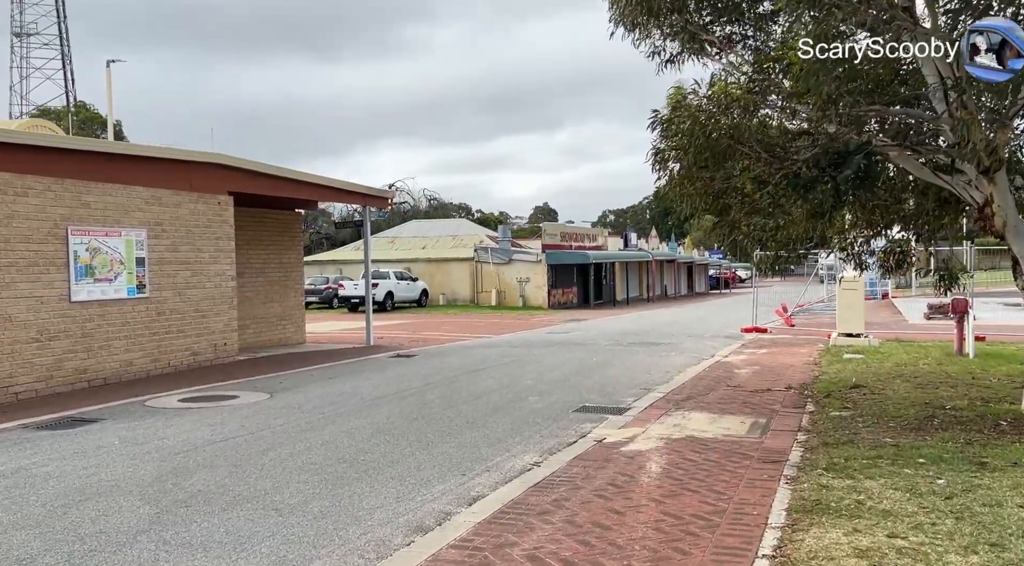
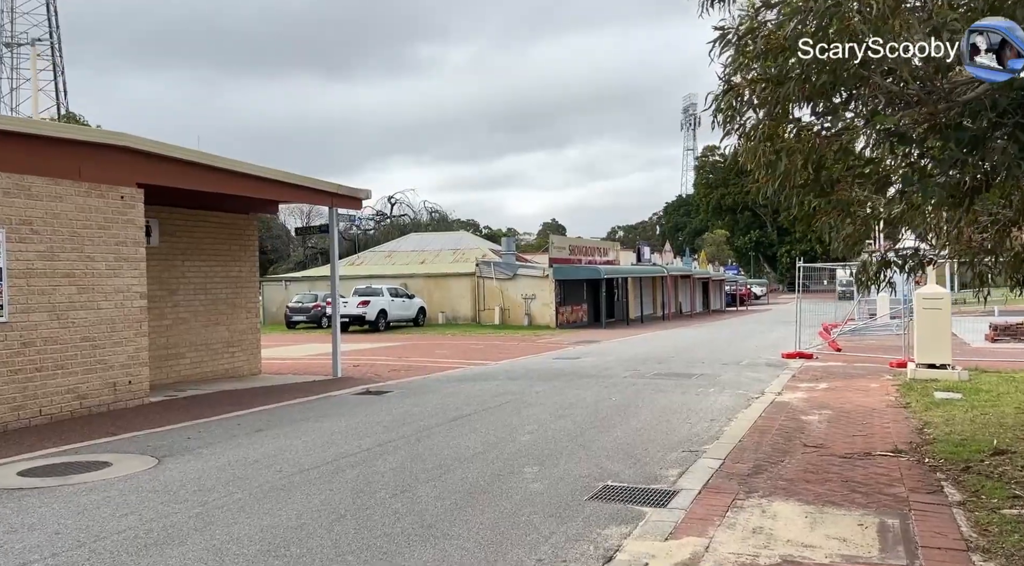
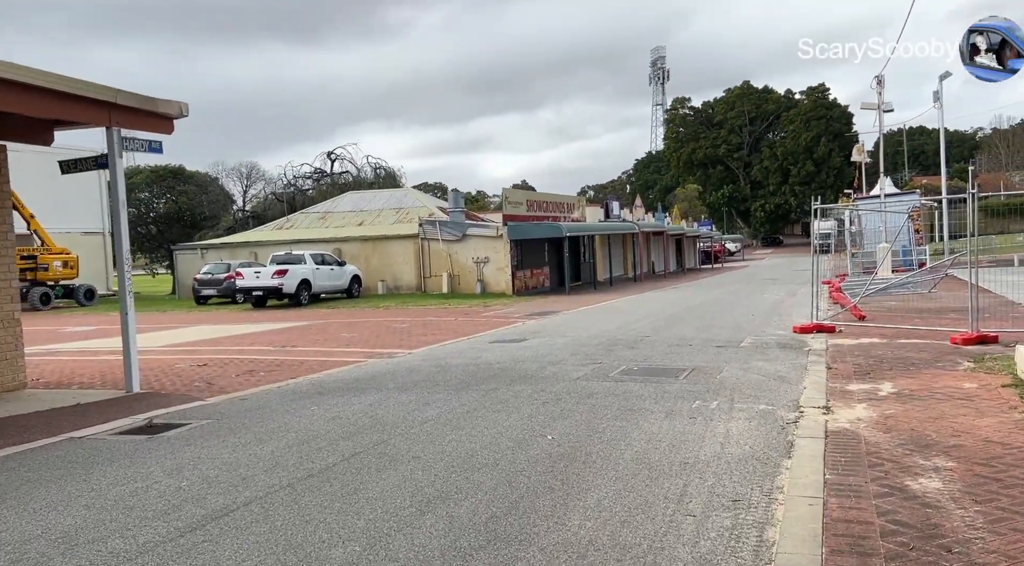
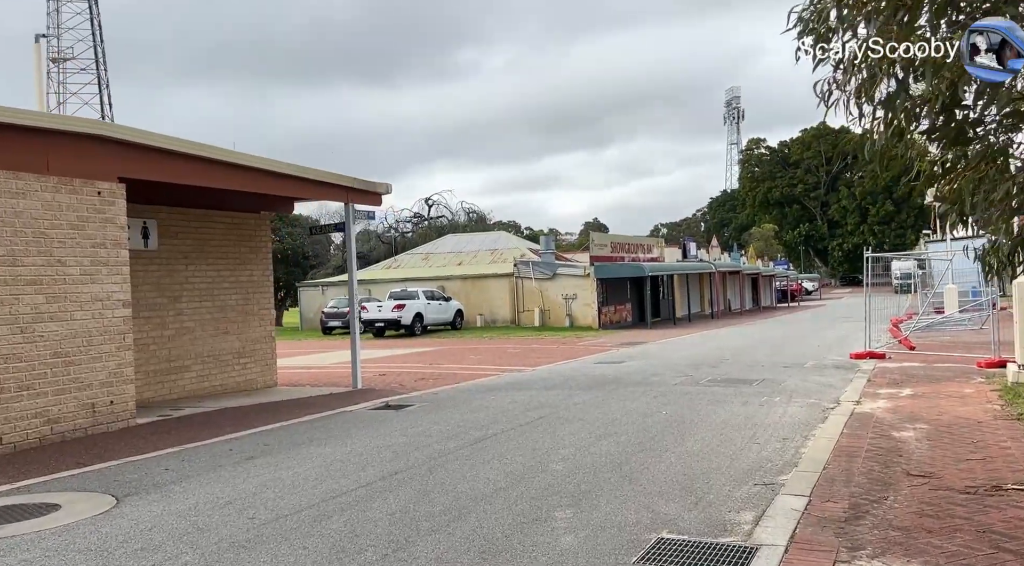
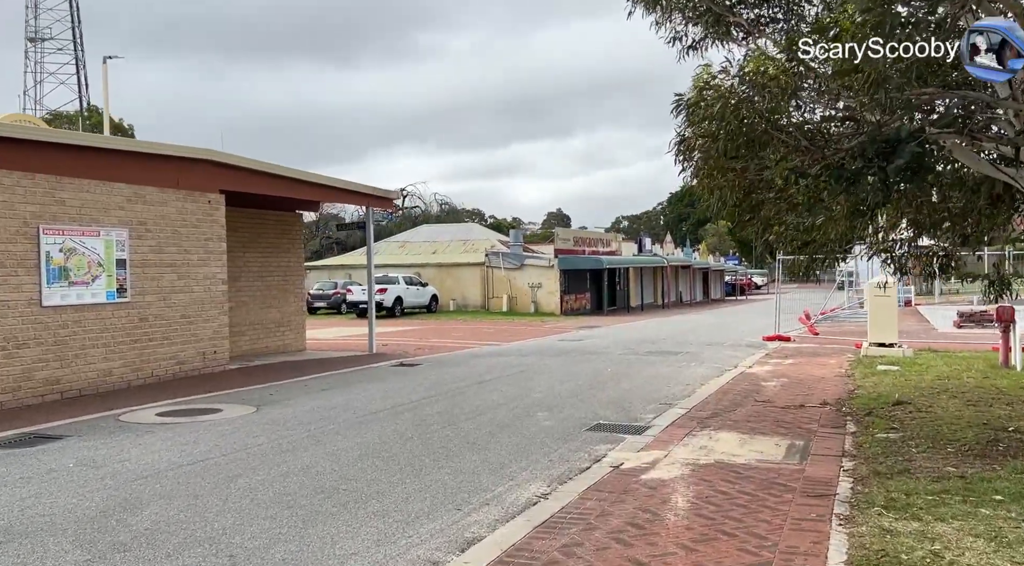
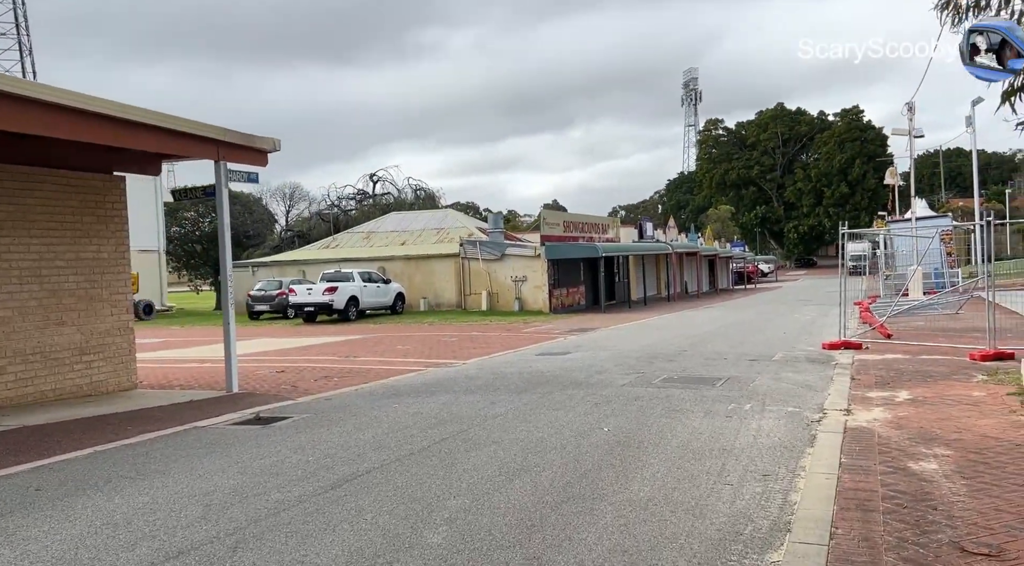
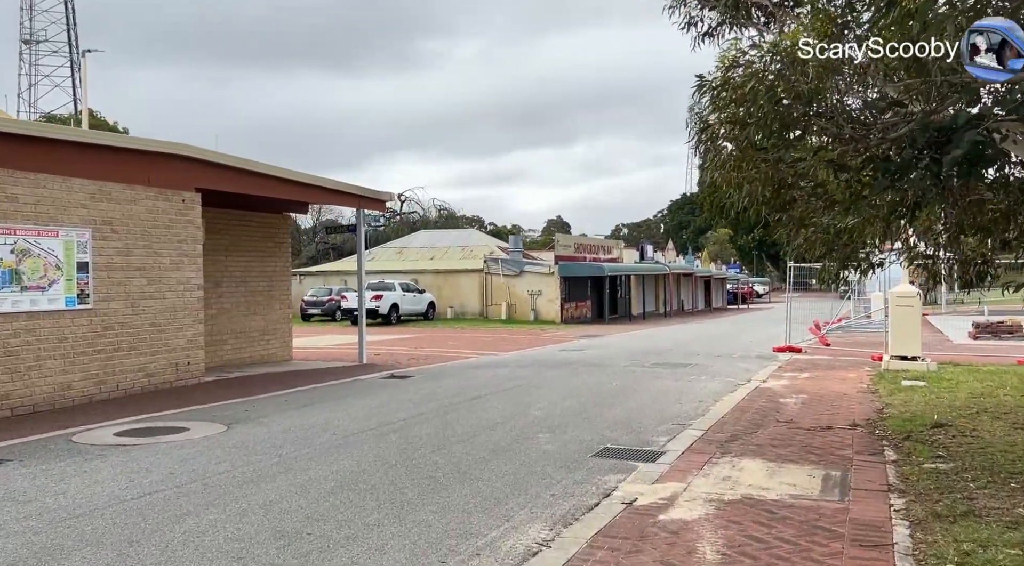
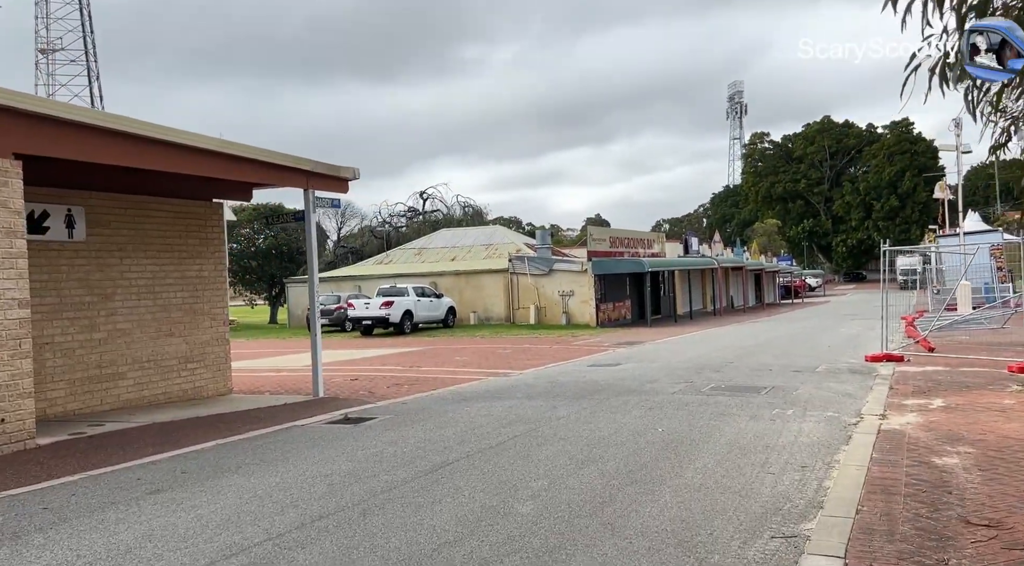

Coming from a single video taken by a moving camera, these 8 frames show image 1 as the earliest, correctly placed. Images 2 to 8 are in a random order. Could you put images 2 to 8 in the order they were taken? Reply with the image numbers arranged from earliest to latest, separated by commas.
5, 7, 2, 4, 8, 6, 3
